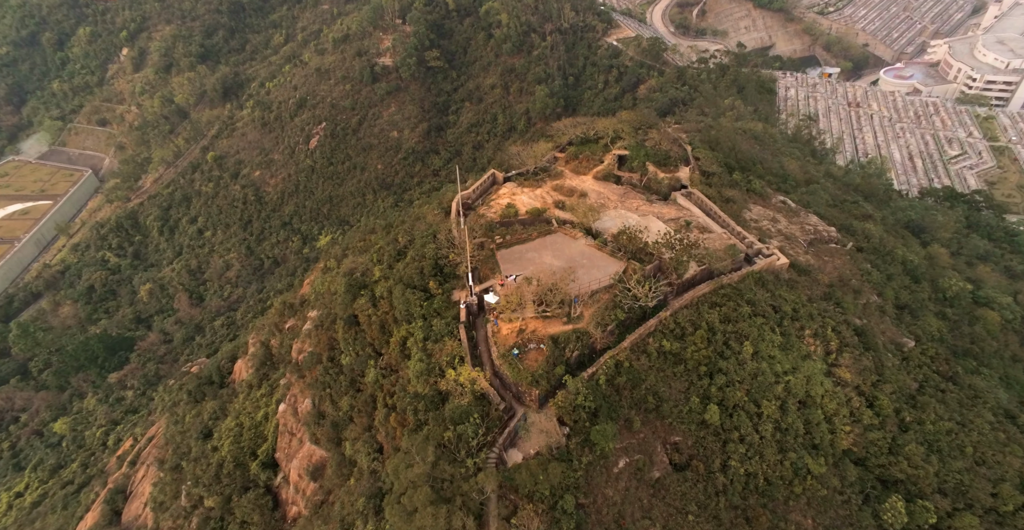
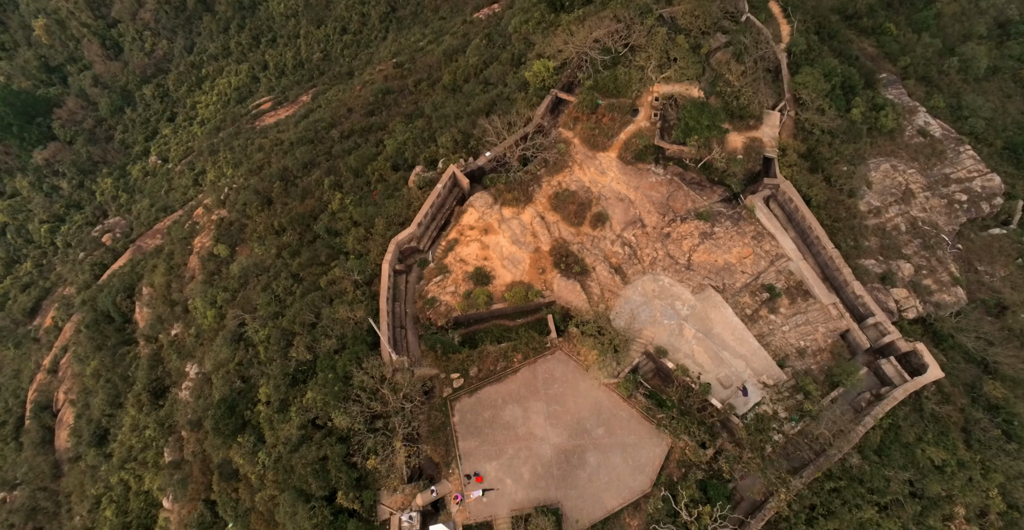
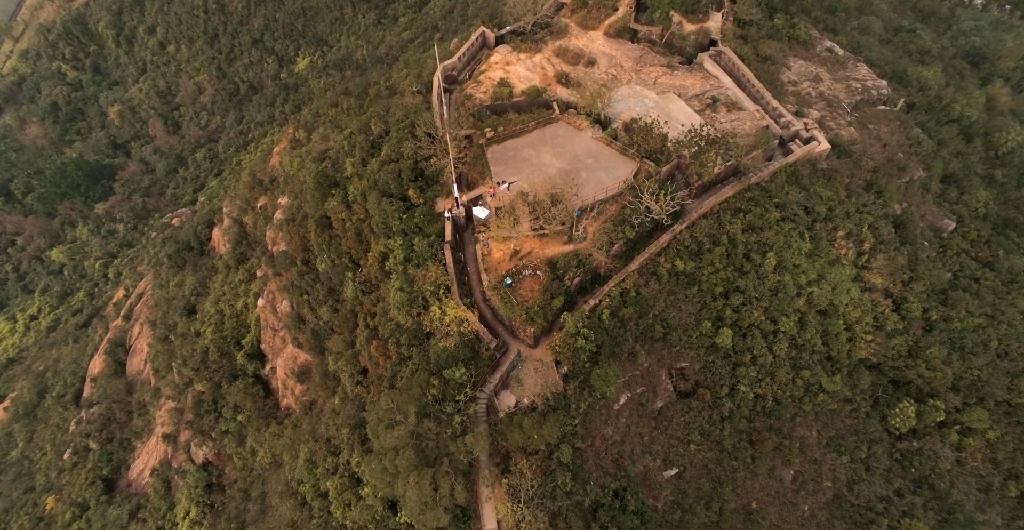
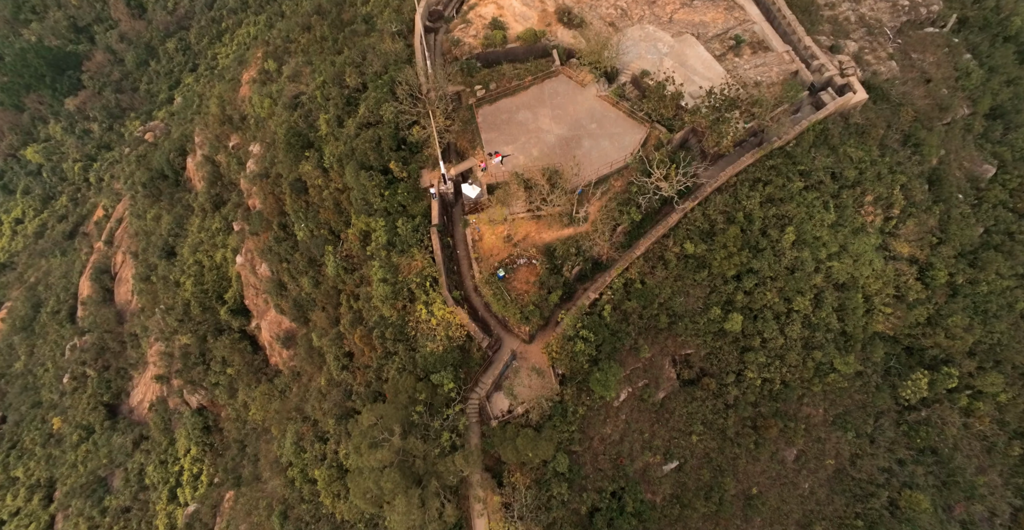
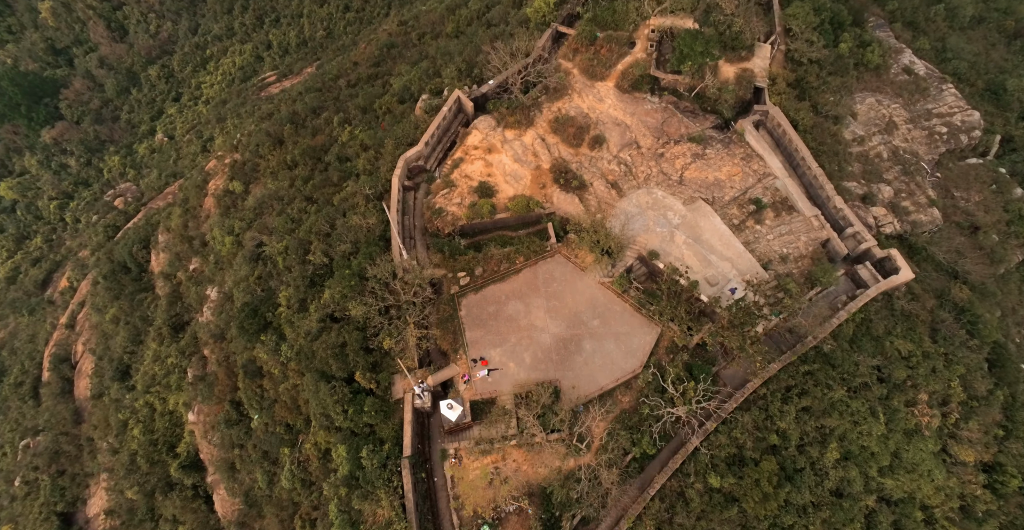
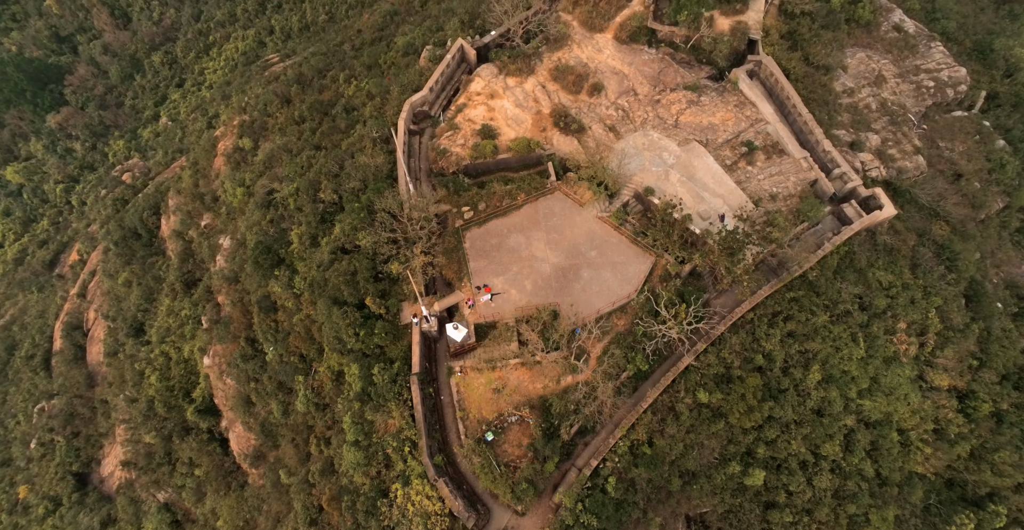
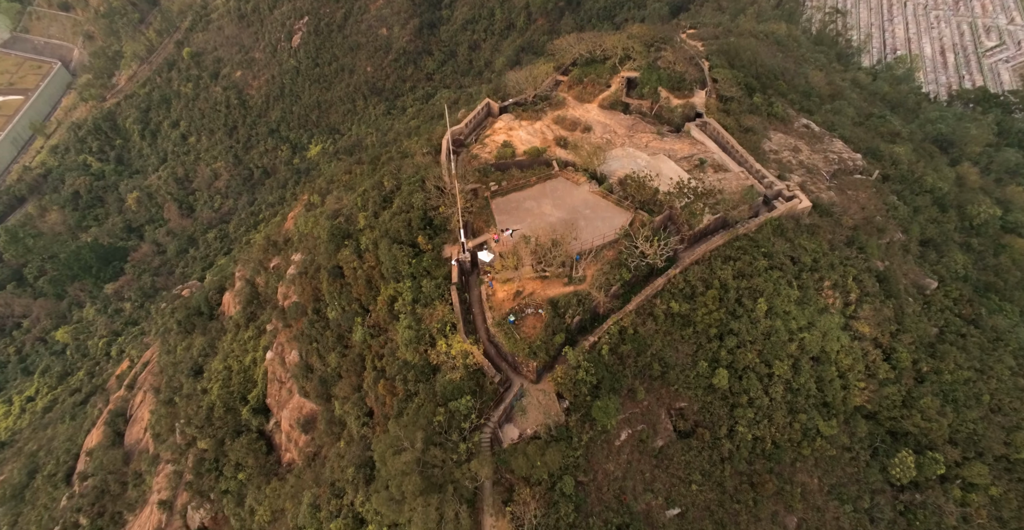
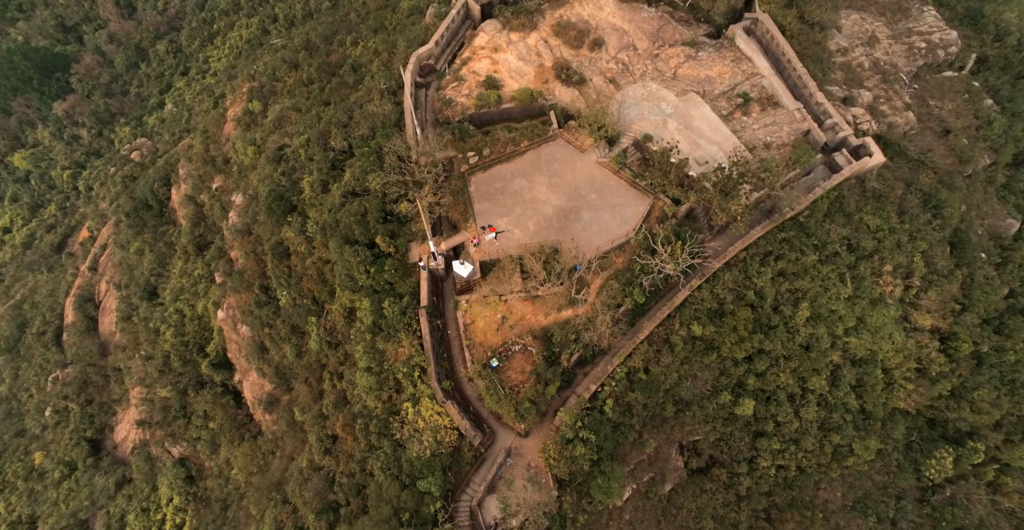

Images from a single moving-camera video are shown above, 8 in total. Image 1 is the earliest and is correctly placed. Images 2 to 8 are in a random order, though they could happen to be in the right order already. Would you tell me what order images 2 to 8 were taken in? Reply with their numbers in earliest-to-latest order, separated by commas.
7, 3, 4, 8, 6, 5, 2
